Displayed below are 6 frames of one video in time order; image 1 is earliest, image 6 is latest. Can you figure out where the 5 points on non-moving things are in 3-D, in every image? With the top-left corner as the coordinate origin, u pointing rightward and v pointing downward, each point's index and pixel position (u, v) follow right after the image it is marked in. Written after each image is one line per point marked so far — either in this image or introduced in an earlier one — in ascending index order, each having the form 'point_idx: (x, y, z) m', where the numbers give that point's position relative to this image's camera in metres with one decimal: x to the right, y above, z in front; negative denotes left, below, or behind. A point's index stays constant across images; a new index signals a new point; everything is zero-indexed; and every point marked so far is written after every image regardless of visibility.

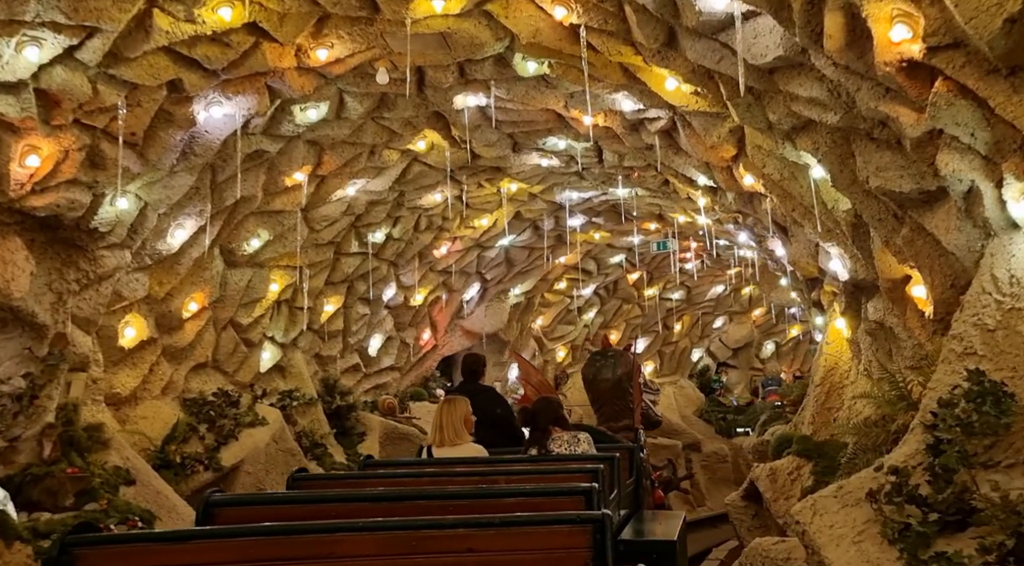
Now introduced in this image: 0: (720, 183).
0: (+2.4, +1.2, +14.9) m
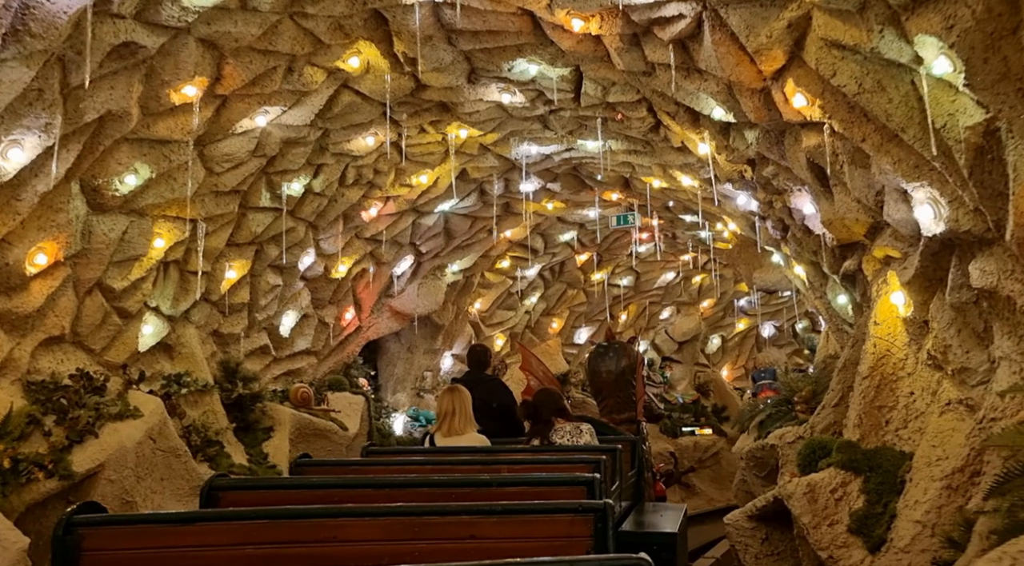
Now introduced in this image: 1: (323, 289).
0: (+2.1, +1.5, +11.4) m
1: (-2.8, -0.1, +19.0) m
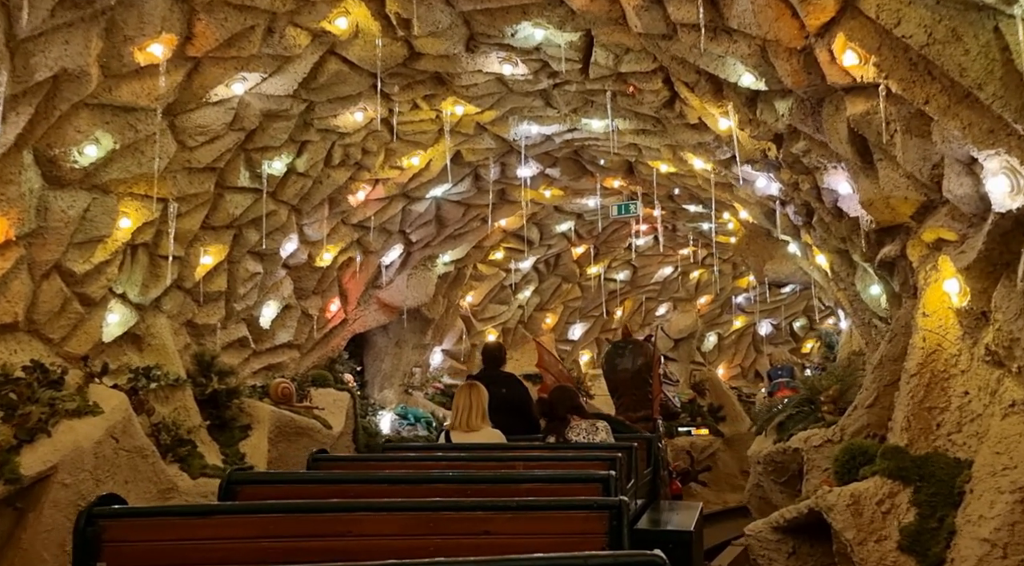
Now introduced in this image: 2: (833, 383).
0: (+2.1, +1.6, +10.2) m
1: (-2.8, +0.1, +17.8) m
2: (+3.4, -1.1, +13.9) m
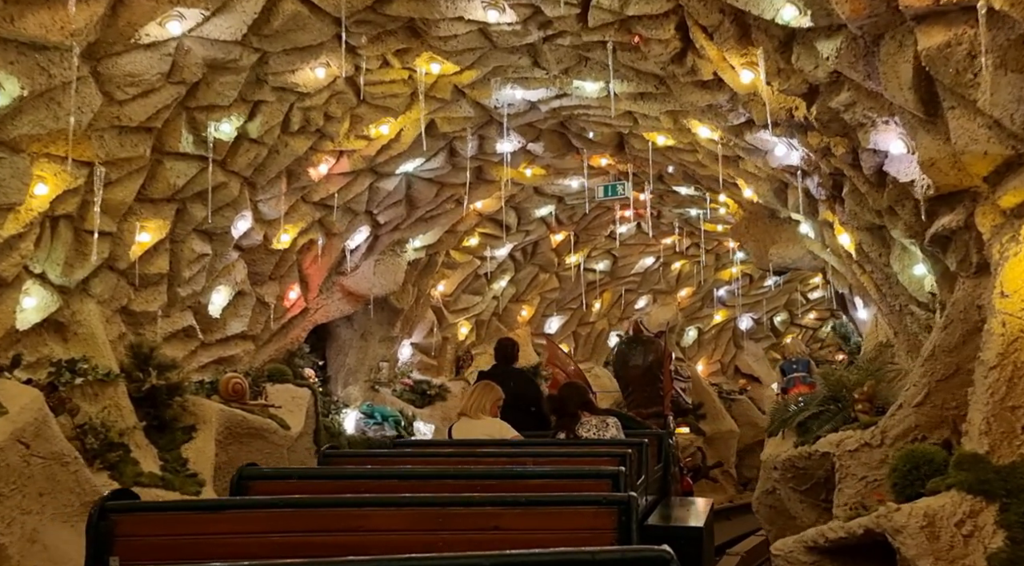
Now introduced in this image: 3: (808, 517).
0: (+2.1, +1.8, +8.5) m
1: (-3.1, +0.3, +15.9) m
2: (+3.3, -0.9, +12.2) m
3: (+2.9, -2.3, +12.8) m
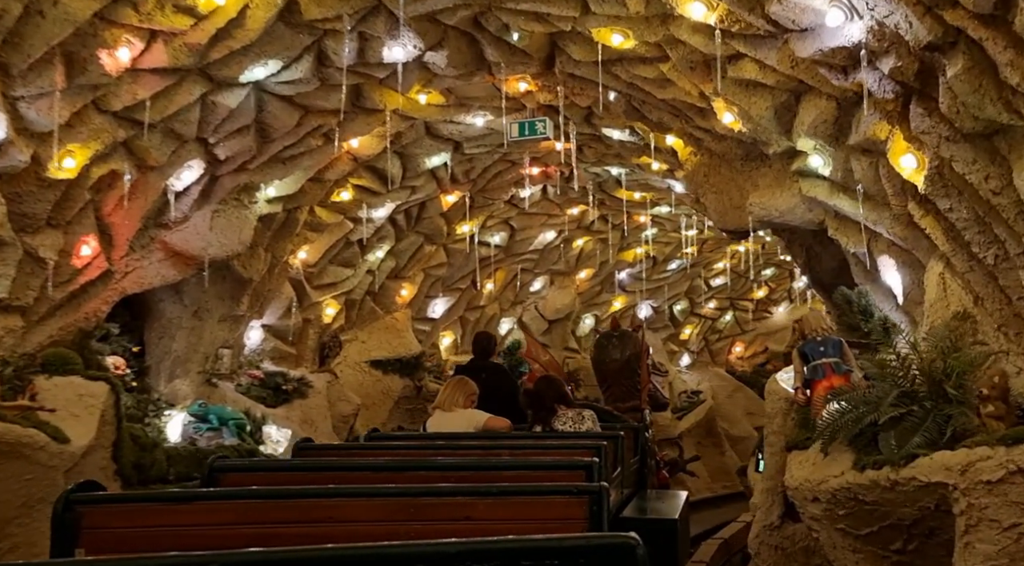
0: (+1.9, +2.1, +3.9) m
1: (-4.0, +0.7, +10.8) m
2: (+2.7, -0.5, +7.8) m
3: (+2.3, -1.9, +8.4) m
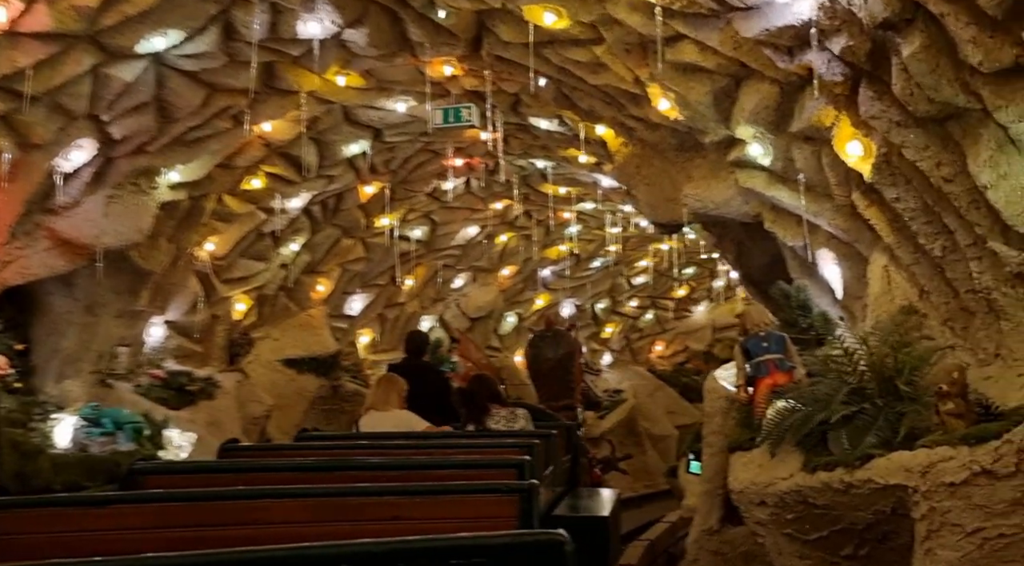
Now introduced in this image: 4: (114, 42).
0: (+1.8, +2.1, +3.1) m
1: (-4.5, +0.8, +9.6) m
2: (+2.3, -0.5, +7.0) m
3: (+1.8, -1.9, +7.6) m
4: (-3.2, +2.0, +10.6) m
